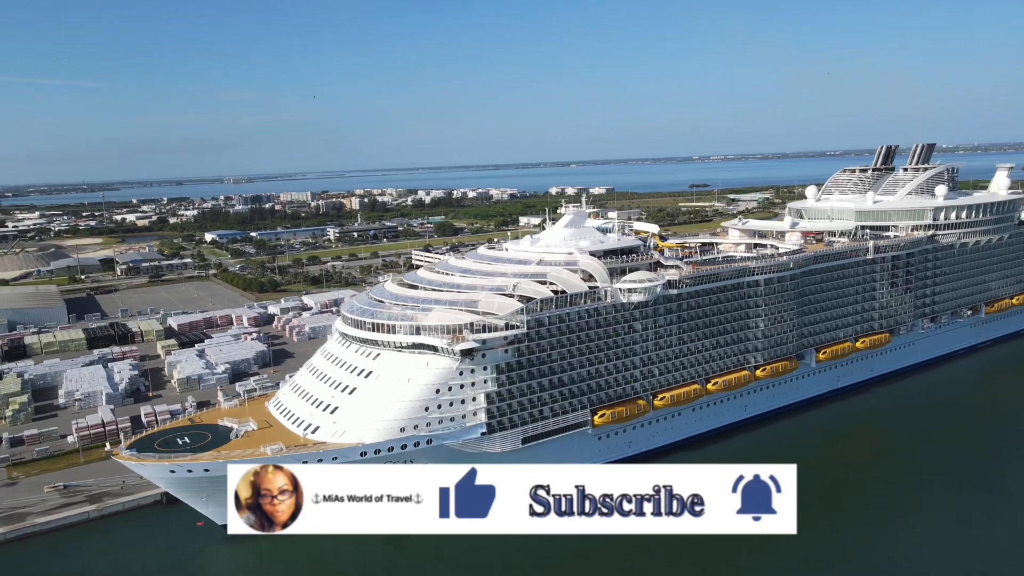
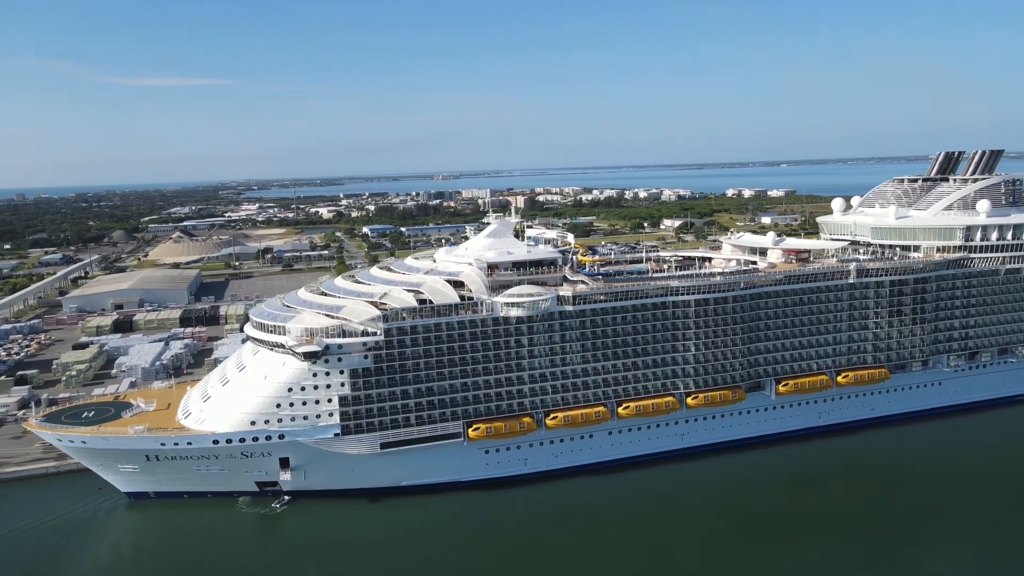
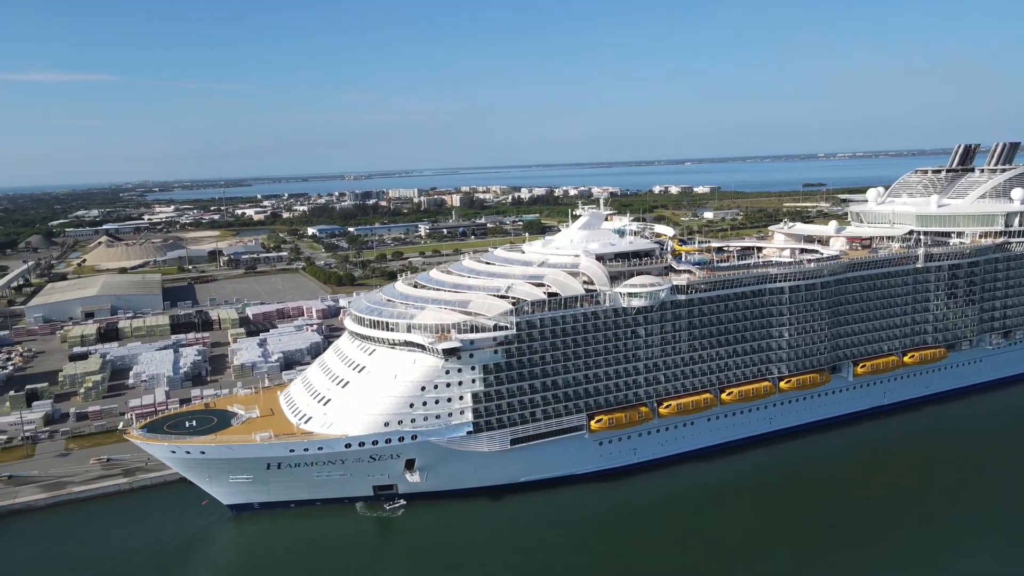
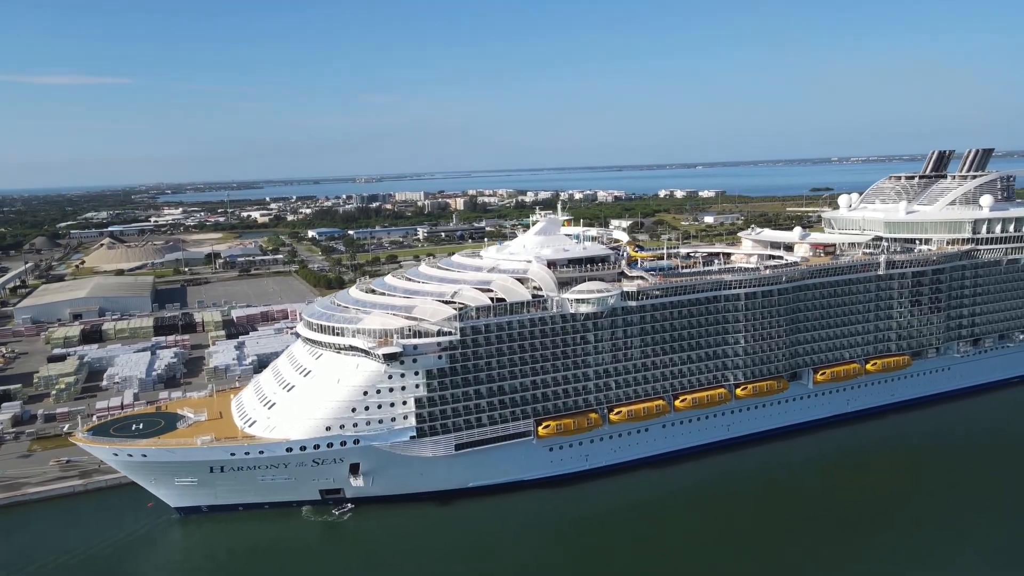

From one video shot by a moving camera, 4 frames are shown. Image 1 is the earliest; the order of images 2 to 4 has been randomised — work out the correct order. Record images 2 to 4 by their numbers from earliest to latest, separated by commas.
3, 4, 2
